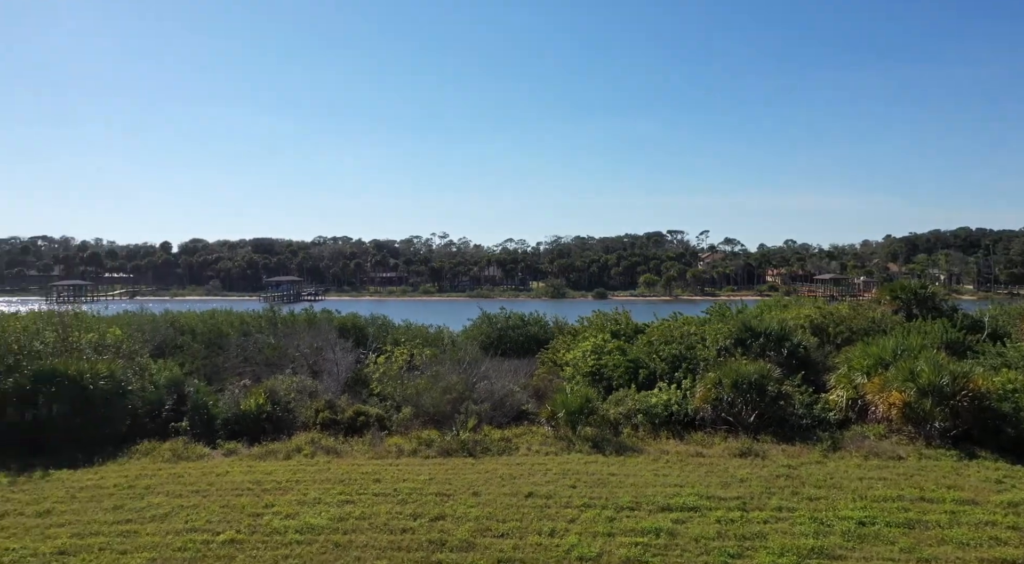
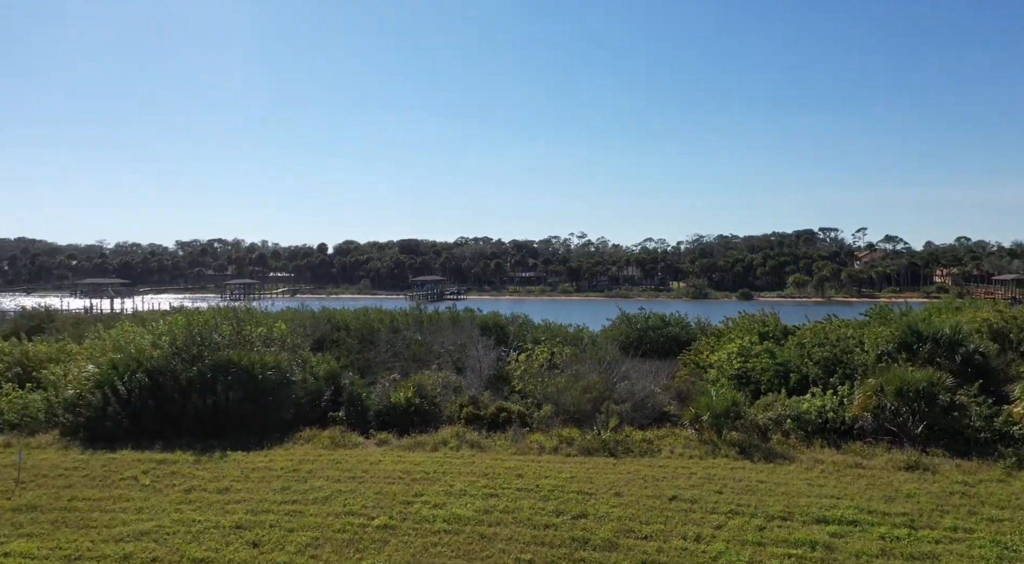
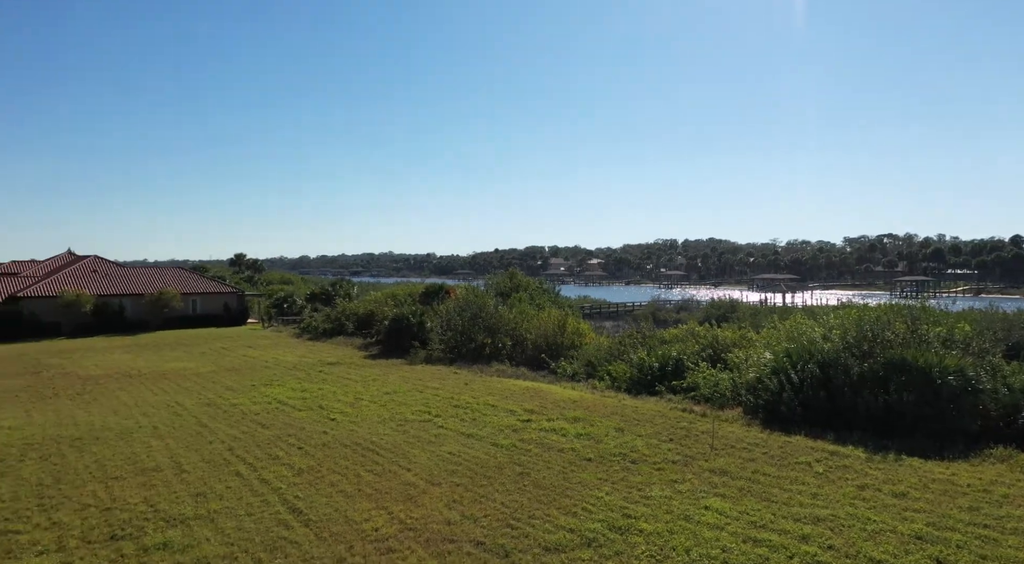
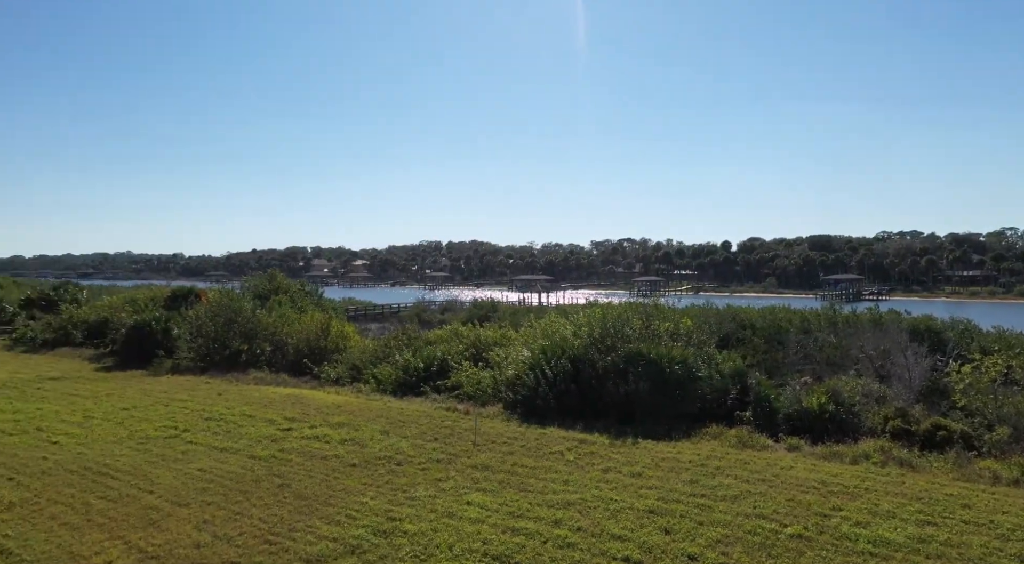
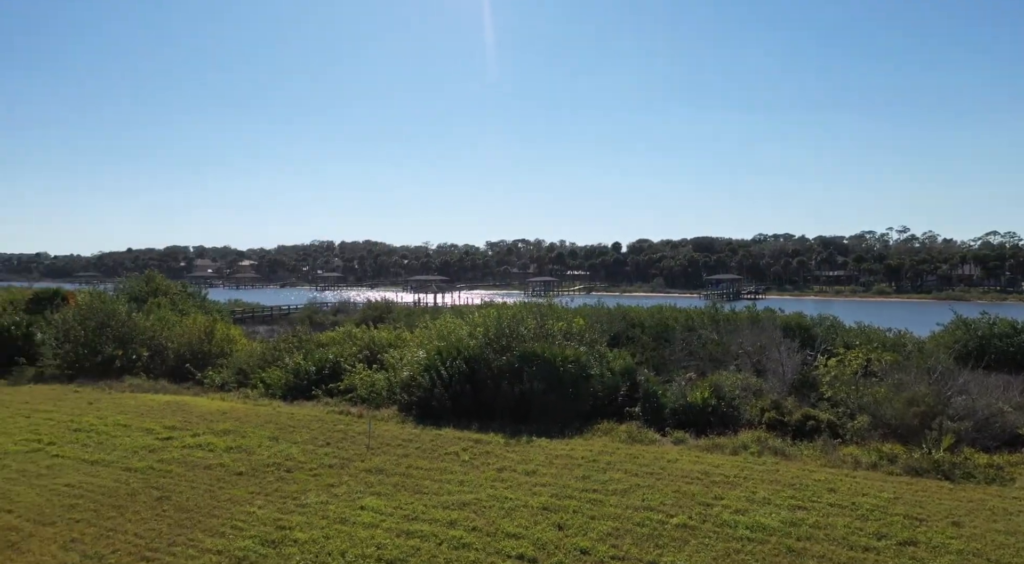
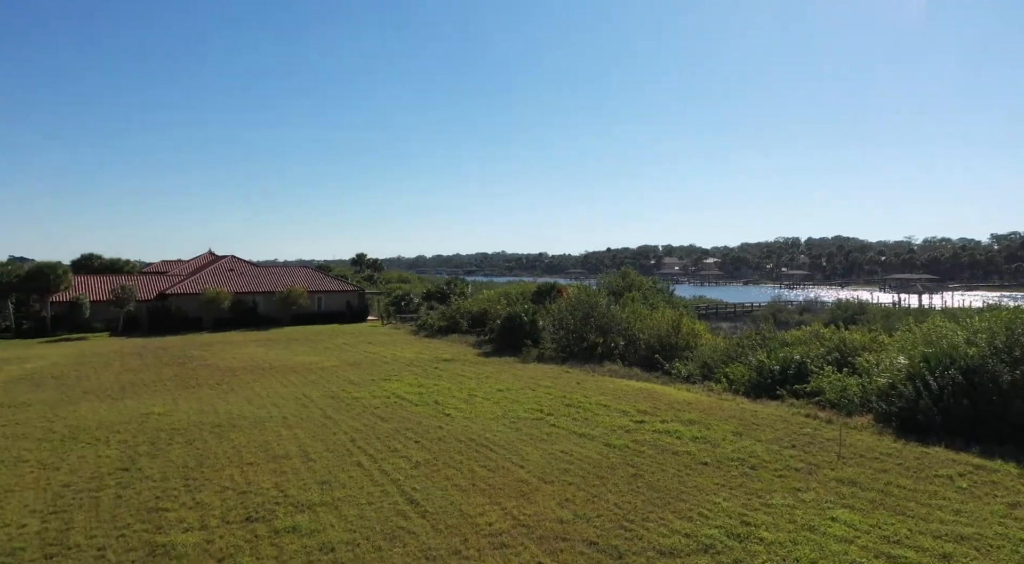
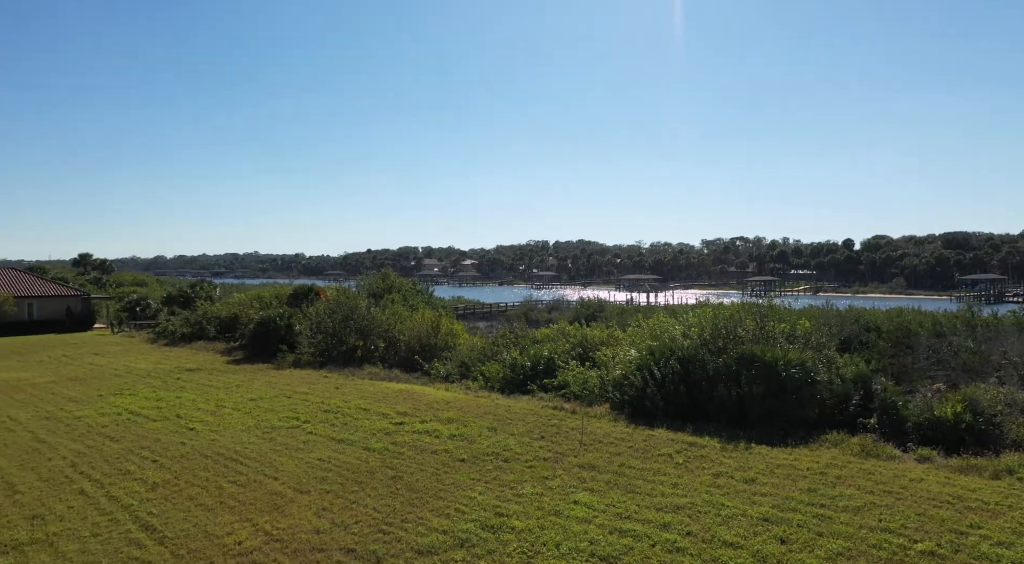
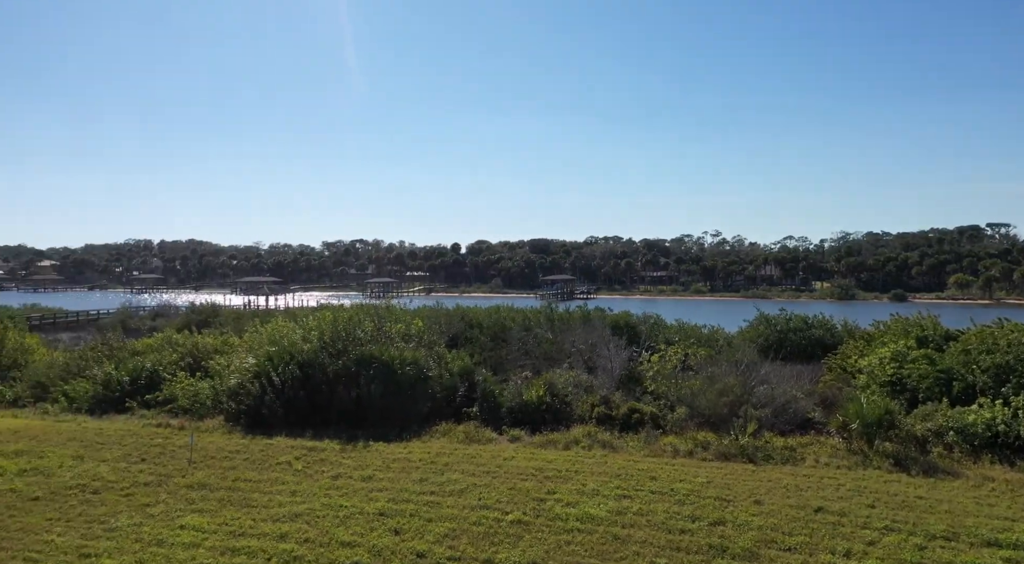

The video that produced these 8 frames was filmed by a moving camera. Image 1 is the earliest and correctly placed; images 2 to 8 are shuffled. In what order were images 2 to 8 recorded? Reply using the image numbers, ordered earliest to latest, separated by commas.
2, 8, 5, 4, 7, 3, 6
